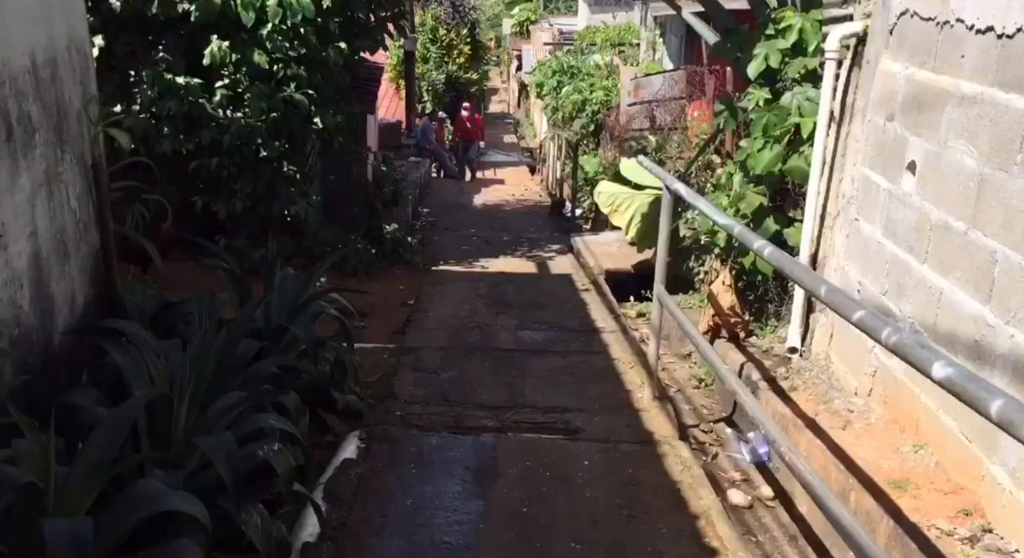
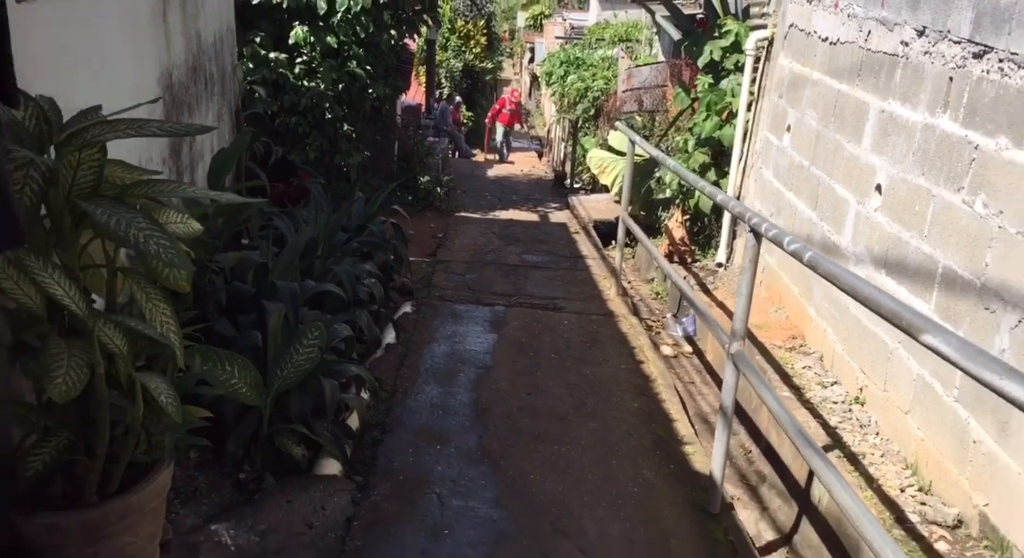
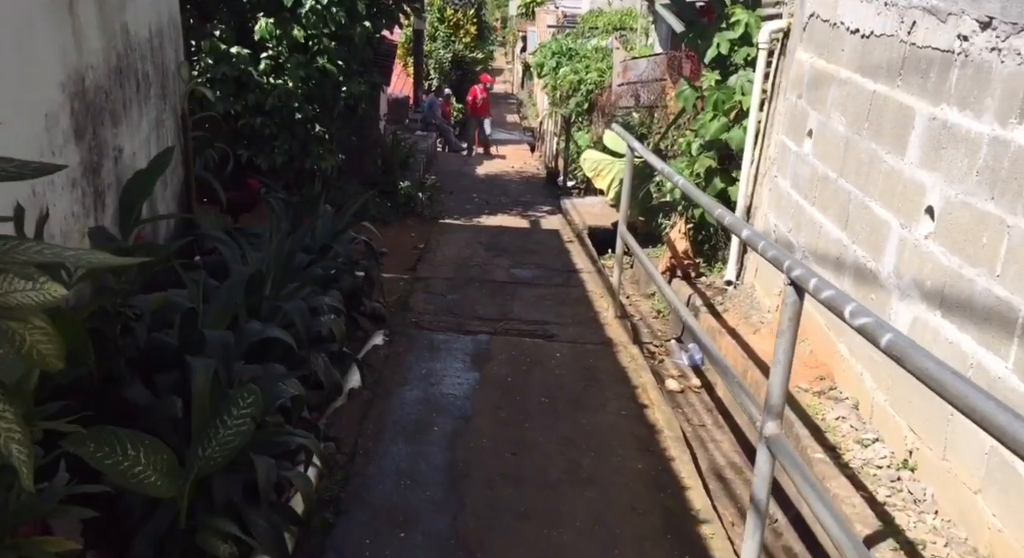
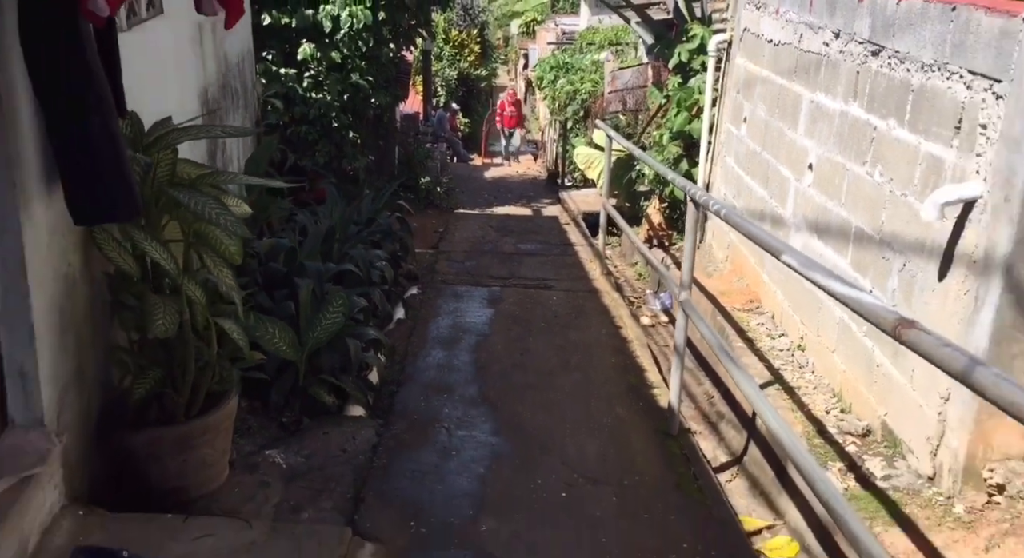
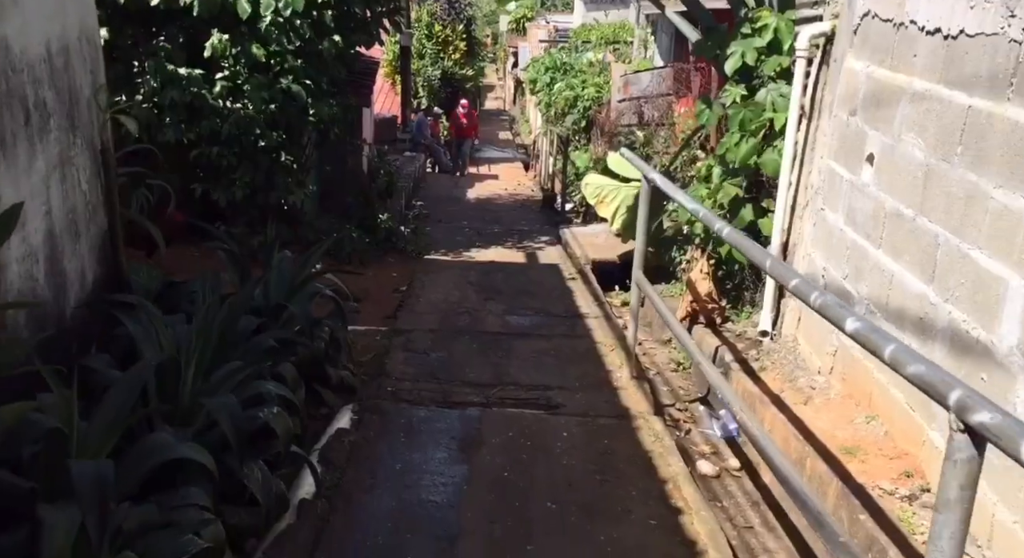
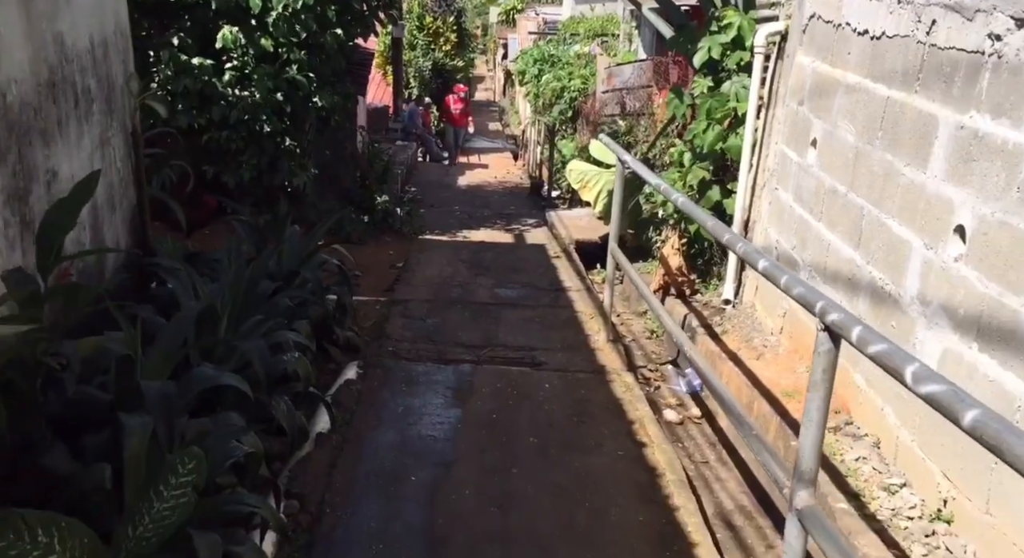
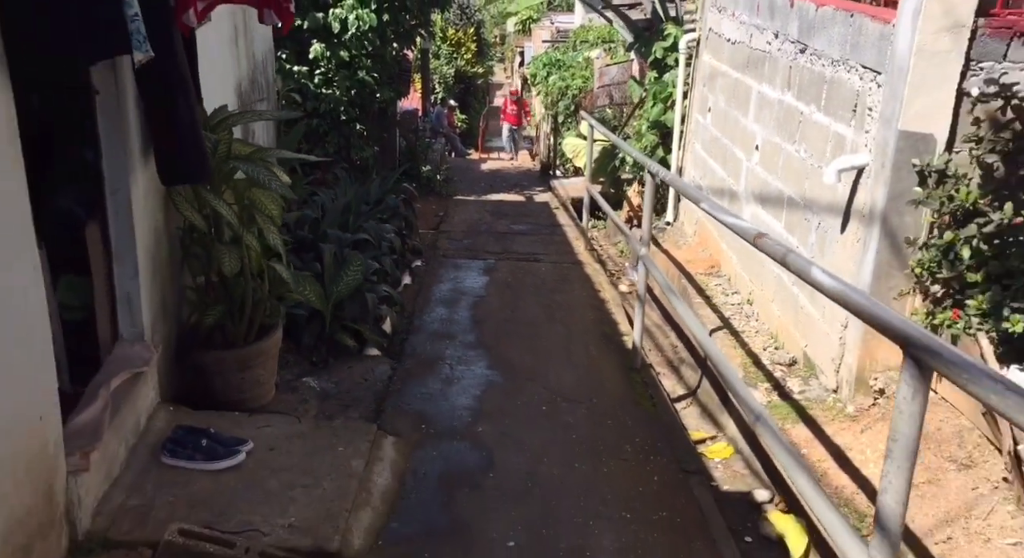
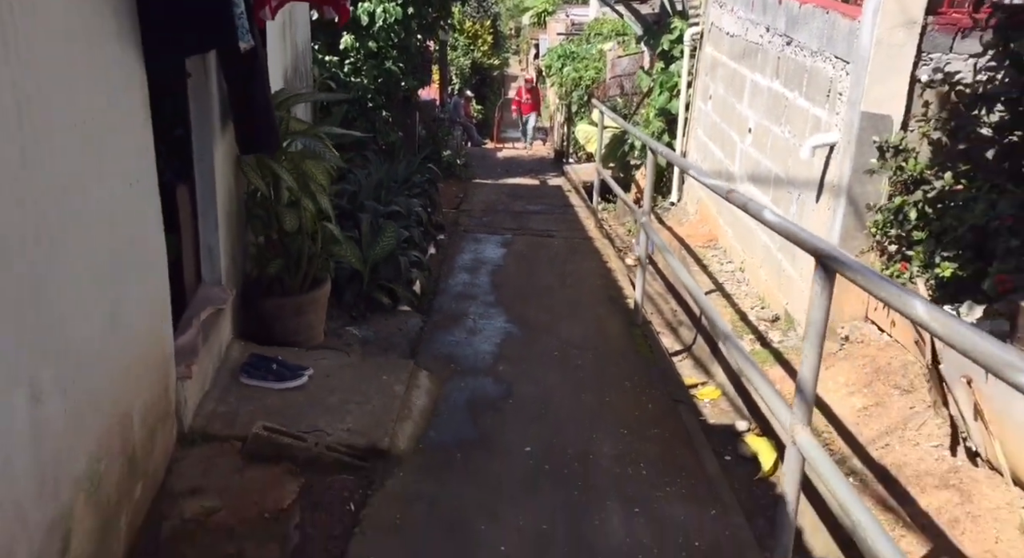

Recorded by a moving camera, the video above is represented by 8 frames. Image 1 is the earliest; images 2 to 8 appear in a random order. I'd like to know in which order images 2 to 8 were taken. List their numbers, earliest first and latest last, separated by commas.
5, 6, 3, 2, 4, 7, 8
